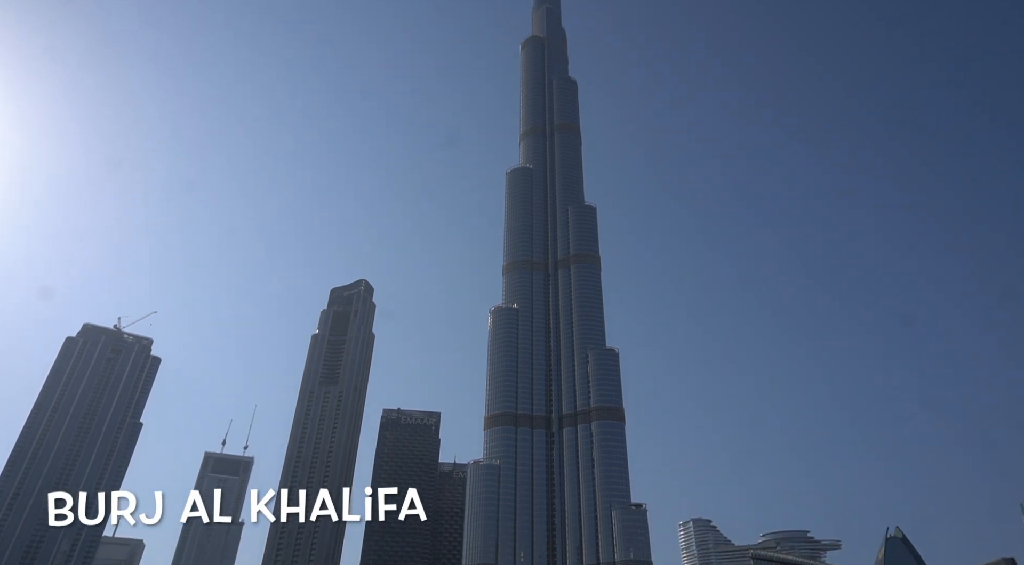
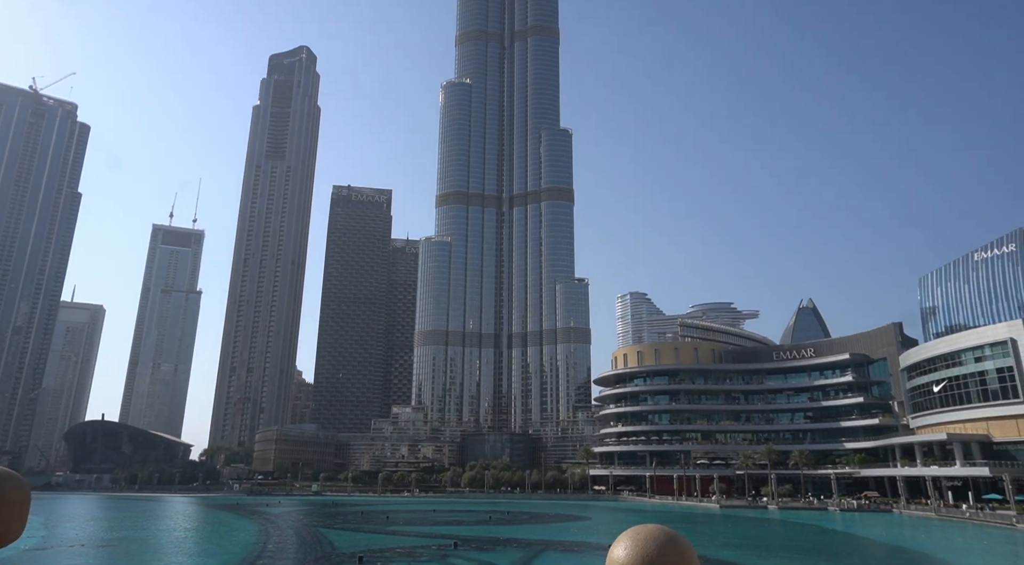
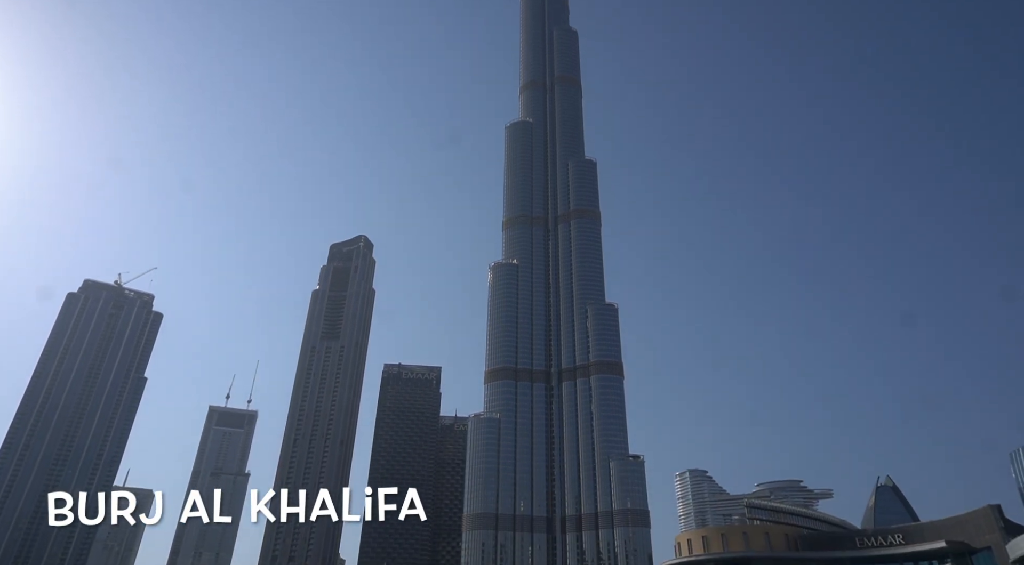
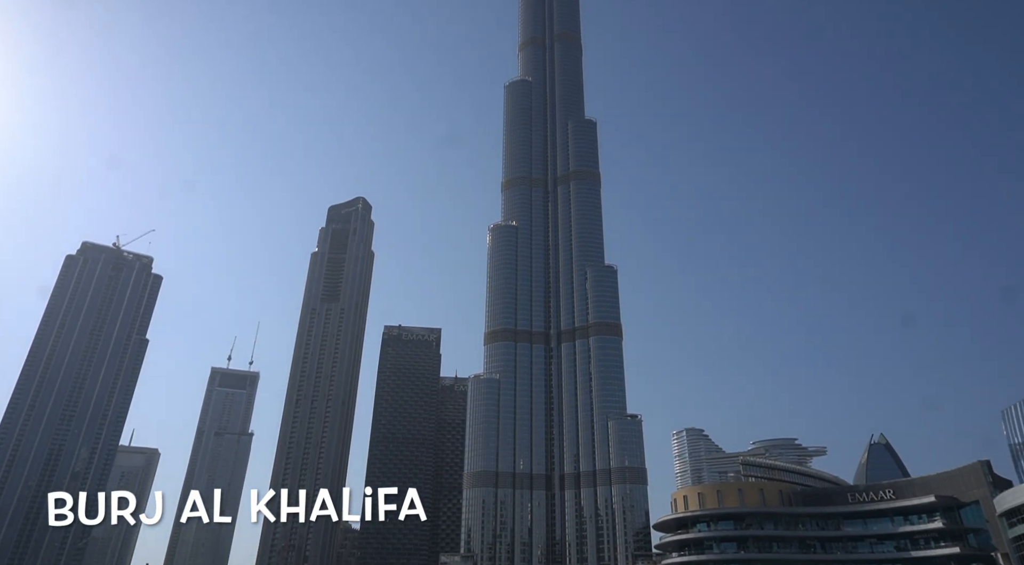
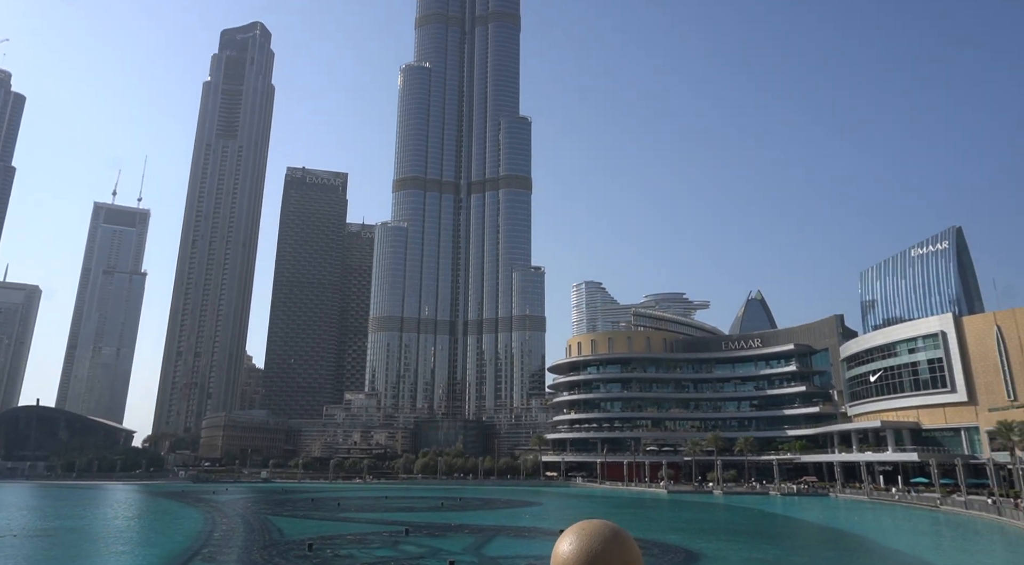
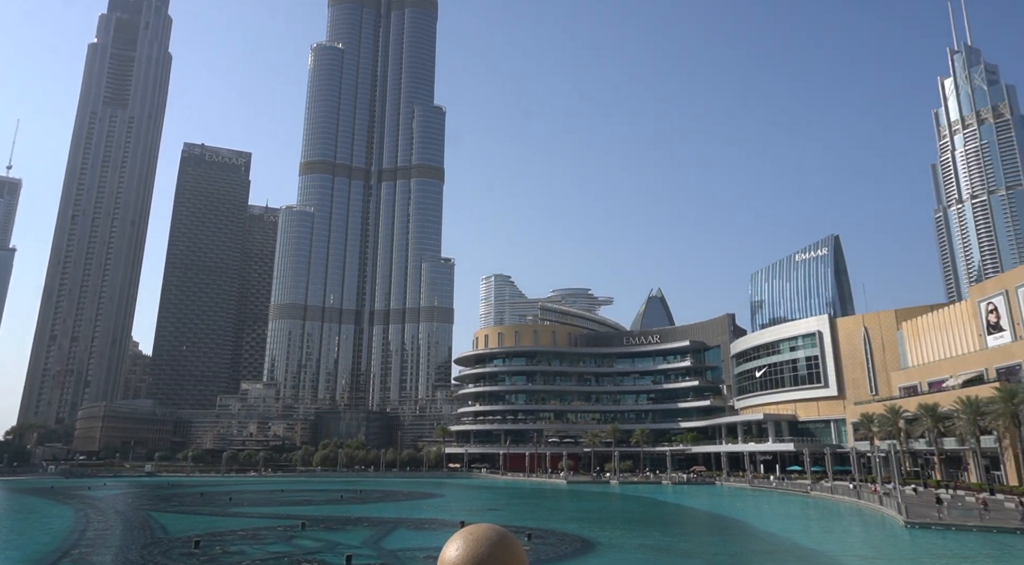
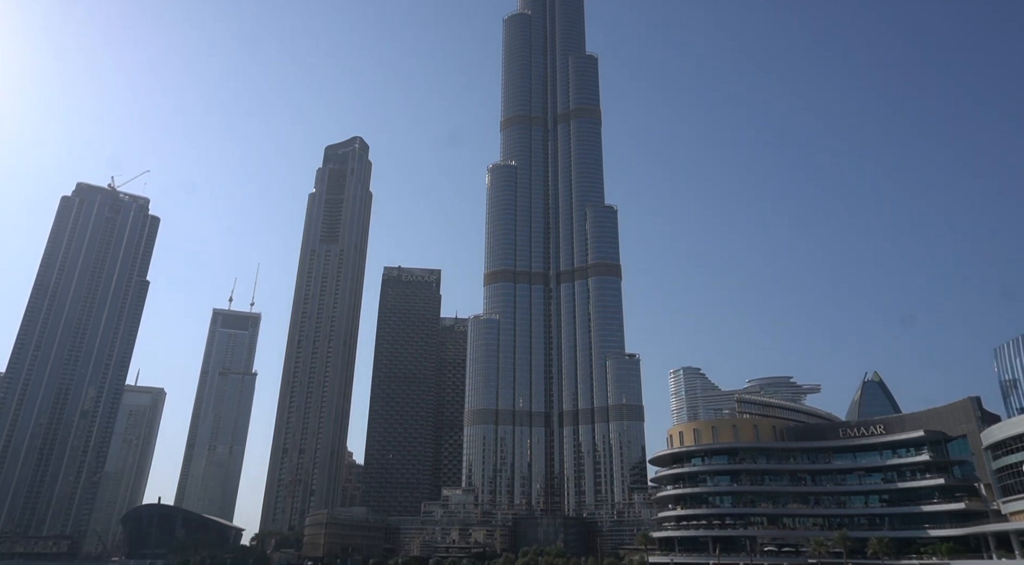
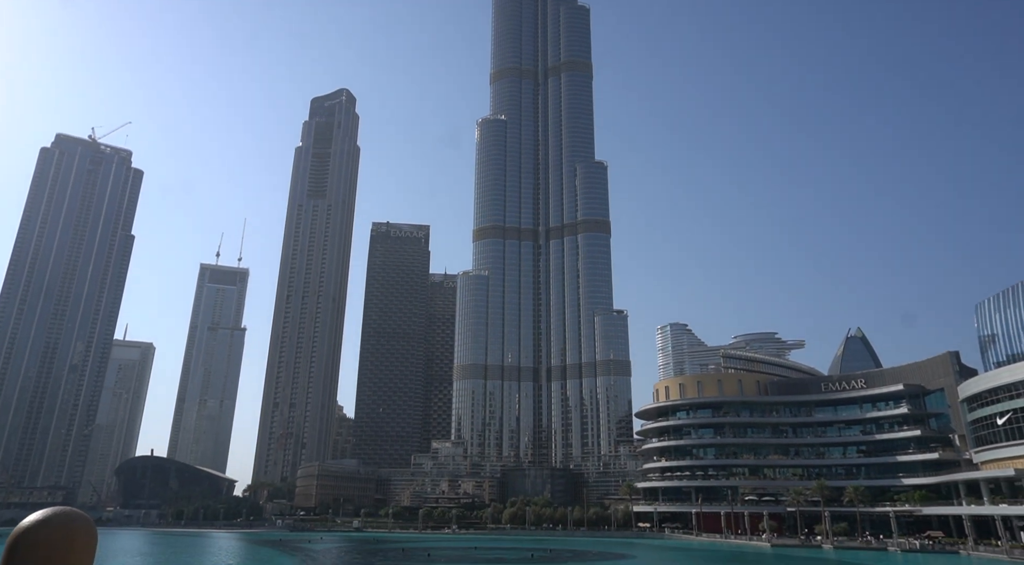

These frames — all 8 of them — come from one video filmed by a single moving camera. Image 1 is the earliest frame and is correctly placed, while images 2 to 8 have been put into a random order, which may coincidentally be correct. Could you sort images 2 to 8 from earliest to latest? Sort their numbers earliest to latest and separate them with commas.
3, 4, 7, 8, 2, 5, 6
